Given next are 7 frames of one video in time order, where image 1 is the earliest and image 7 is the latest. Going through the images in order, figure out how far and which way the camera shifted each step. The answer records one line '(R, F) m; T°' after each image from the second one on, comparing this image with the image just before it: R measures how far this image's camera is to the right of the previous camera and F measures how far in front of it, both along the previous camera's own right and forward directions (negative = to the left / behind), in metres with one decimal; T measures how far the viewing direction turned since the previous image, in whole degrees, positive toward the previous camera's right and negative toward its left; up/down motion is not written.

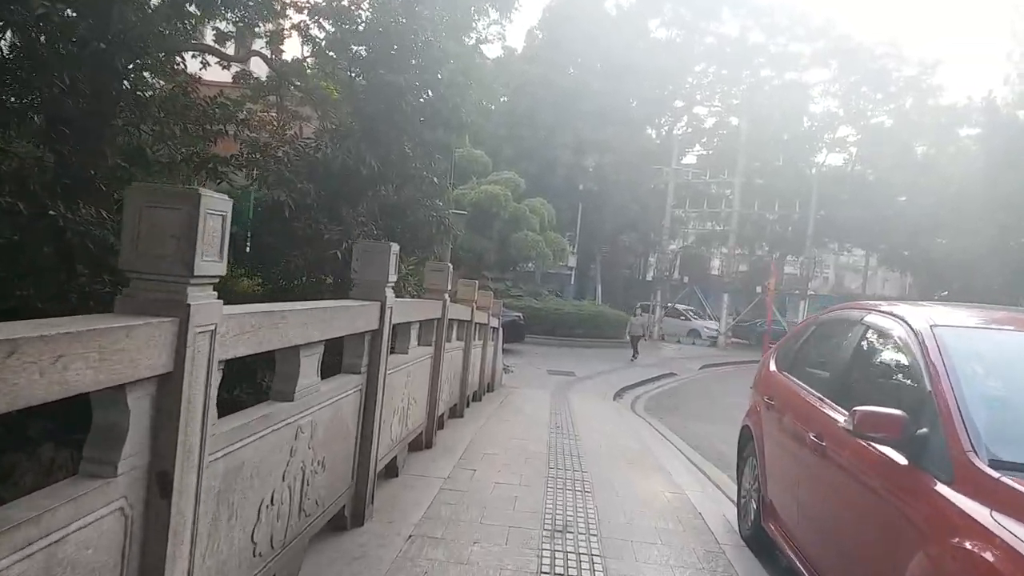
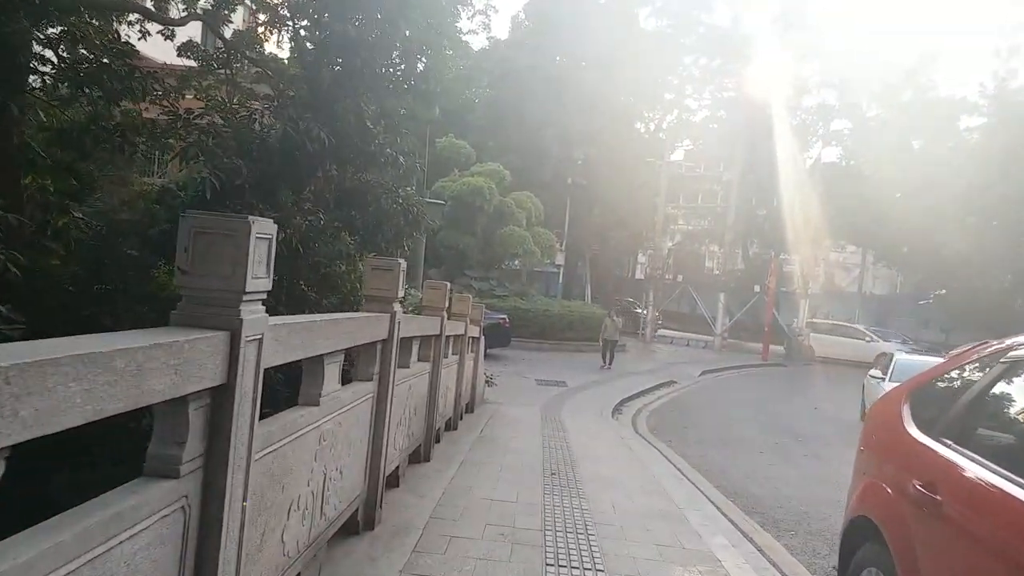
(0.0, +1.8) m; +1°
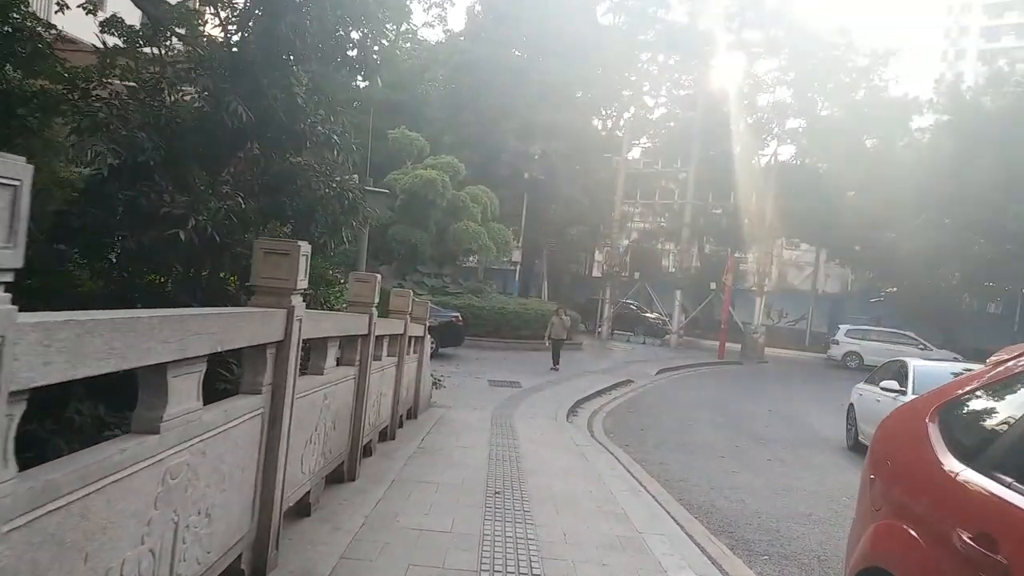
(+0.1, +0.7) m; +3°
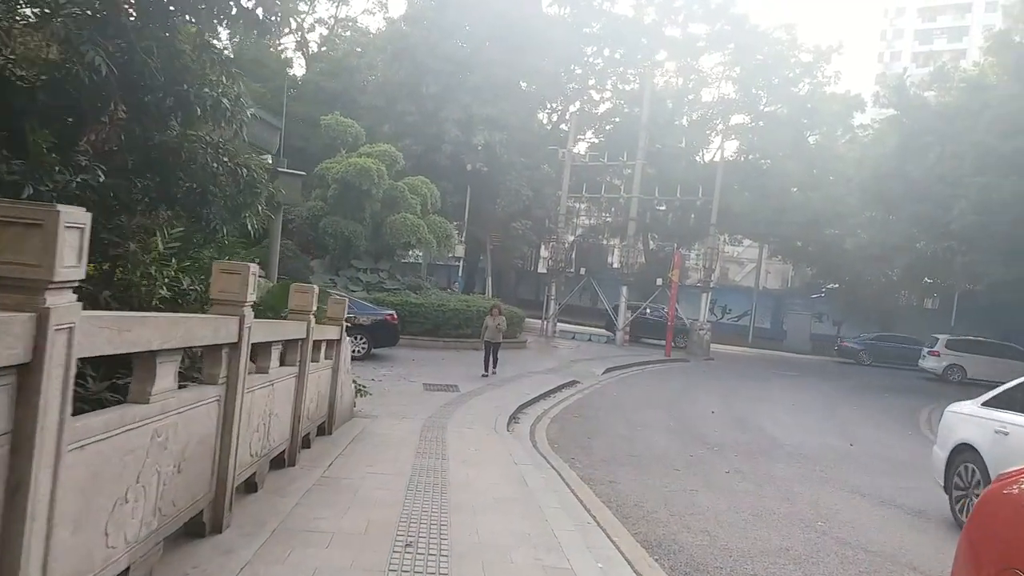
(+0.2, +1.1) m; +4°
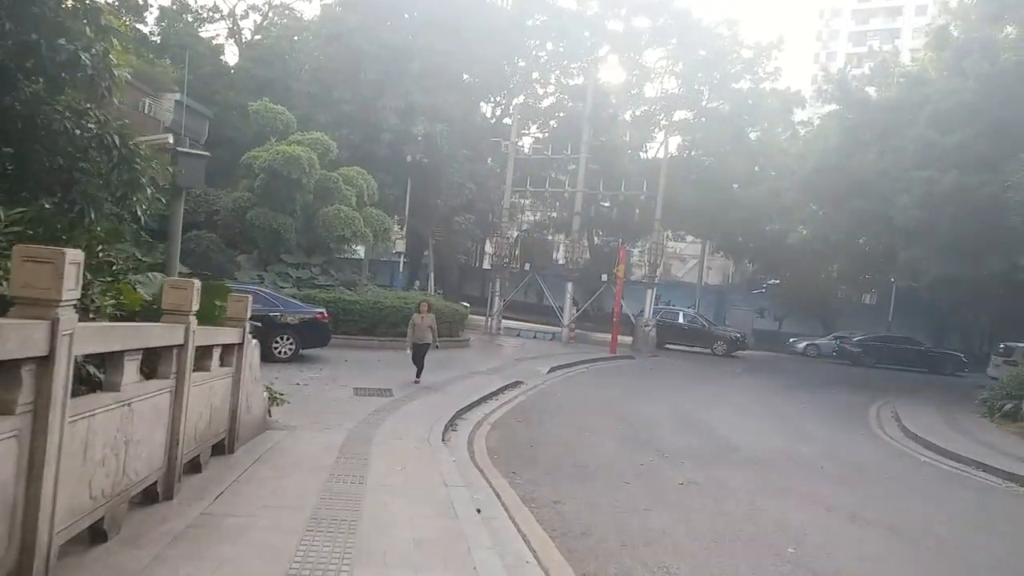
(+0.1, +0.9) m; +4°
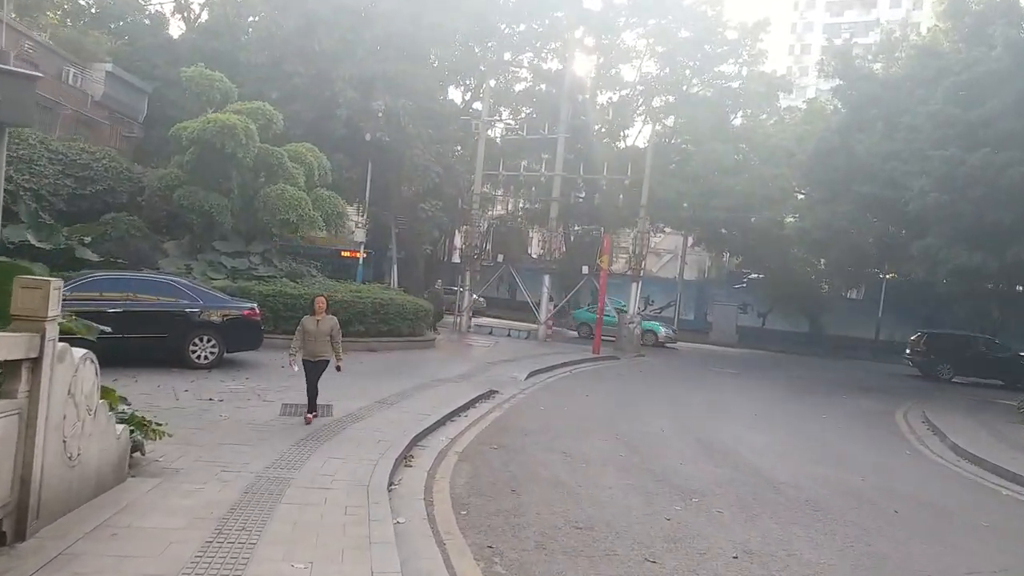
(0.0, +2.6) m; +2°
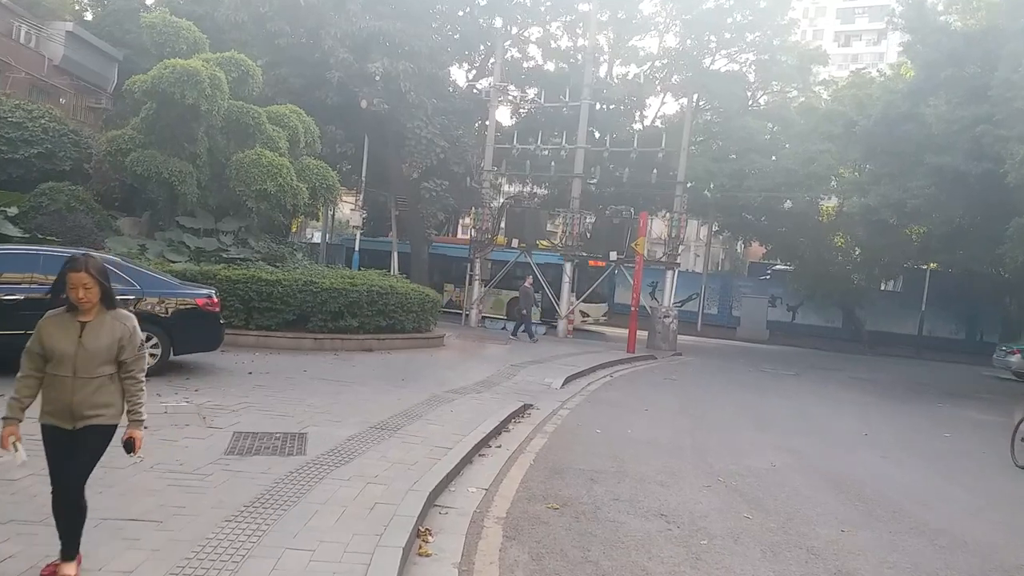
(-0.5, +3.2) m; 0°
